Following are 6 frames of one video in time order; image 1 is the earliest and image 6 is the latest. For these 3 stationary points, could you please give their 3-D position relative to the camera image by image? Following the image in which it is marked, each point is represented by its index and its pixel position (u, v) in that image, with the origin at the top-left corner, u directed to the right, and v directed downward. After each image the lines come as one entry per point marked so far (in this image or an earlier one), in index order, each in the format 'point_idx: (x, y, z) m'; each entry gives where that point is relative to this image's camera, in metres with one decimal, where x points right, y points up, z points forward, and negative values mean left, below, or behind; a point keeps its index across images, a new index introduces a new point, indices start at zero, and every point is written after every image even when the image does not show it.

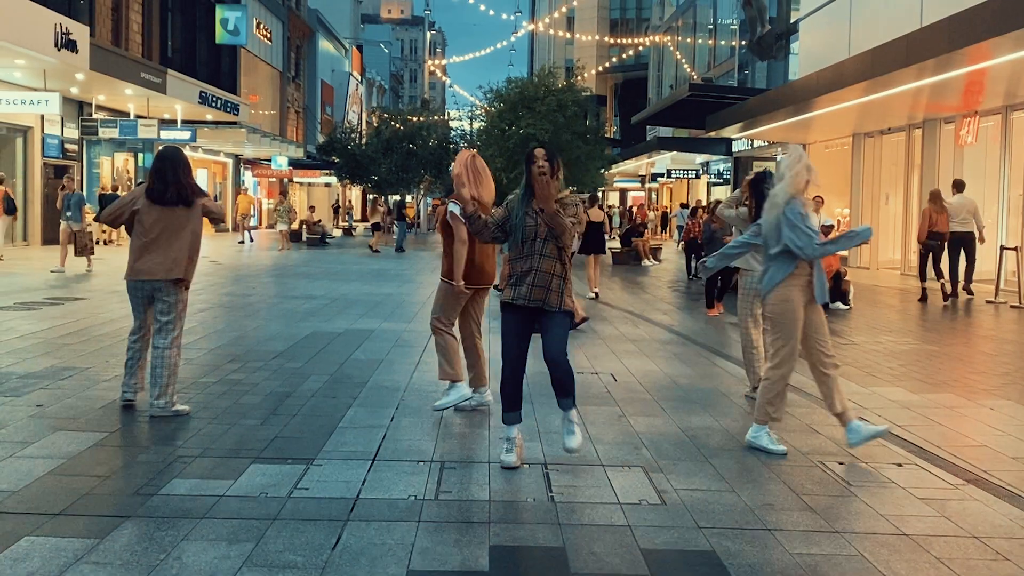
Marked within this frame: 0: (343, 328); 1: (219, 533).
0: (-2.6, -0.6, +10.0) m
1: (-1.7, -1.4, +3.8) m
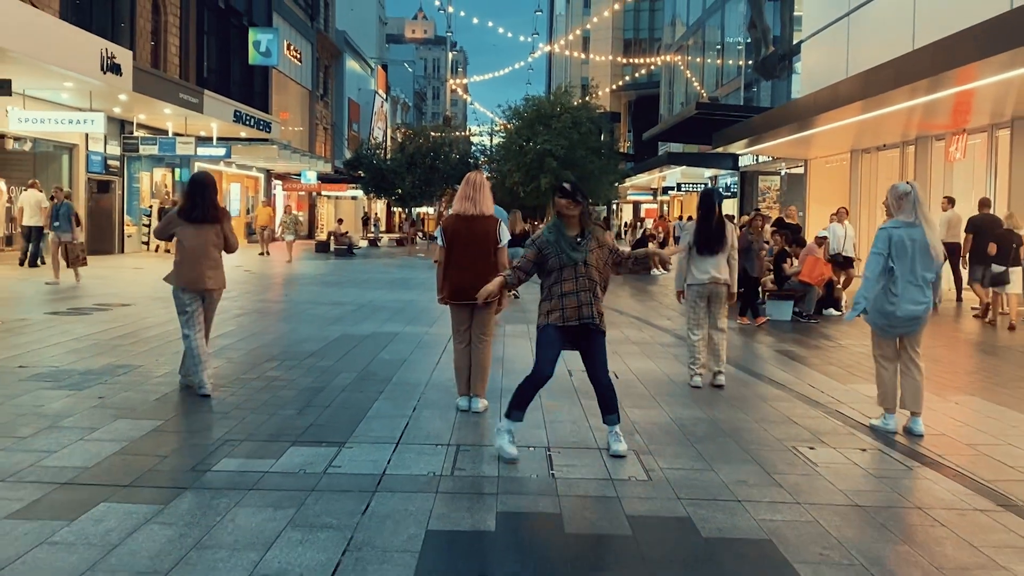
0: (-2.3, -0.7, +10.7) m
1: (-1.7, -1.5, +4.4) m
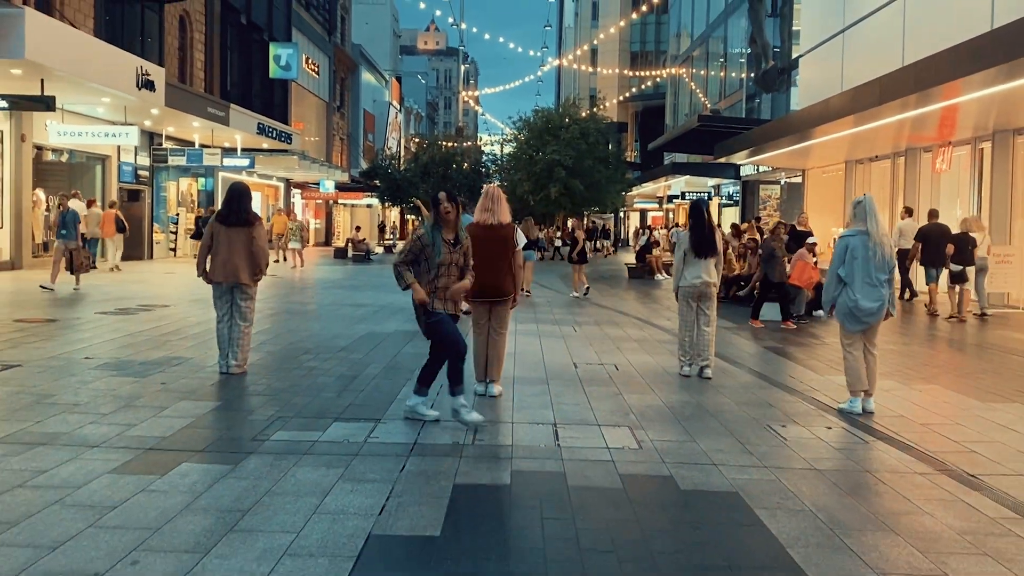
0: (-2.1, -0.7, +11.6) m
1: (-1.6, -1.4, +5.3) m
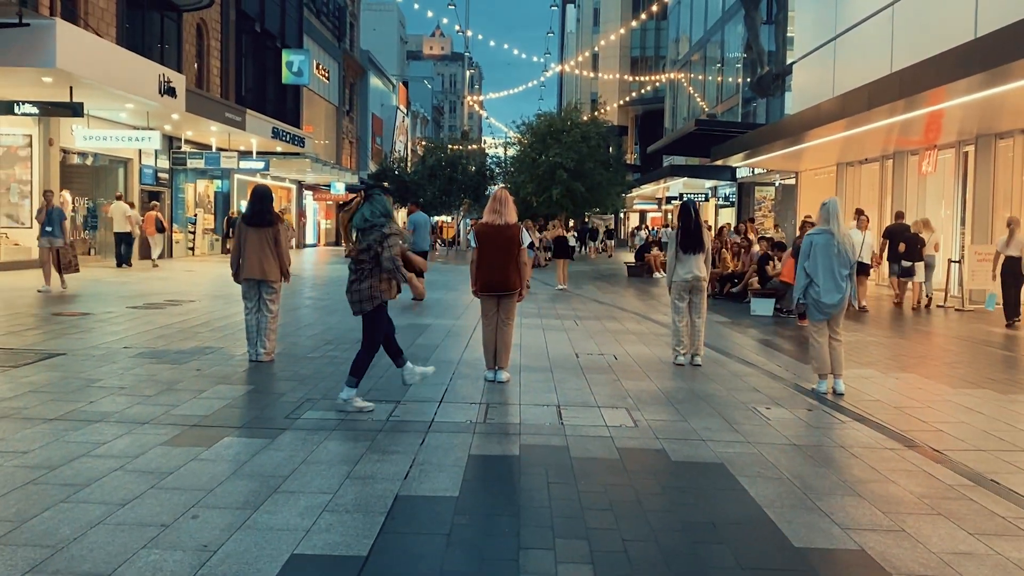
0: (-2.0, -0.7, +12.2) m
1: (-1.5, -1.4, +6.0) m
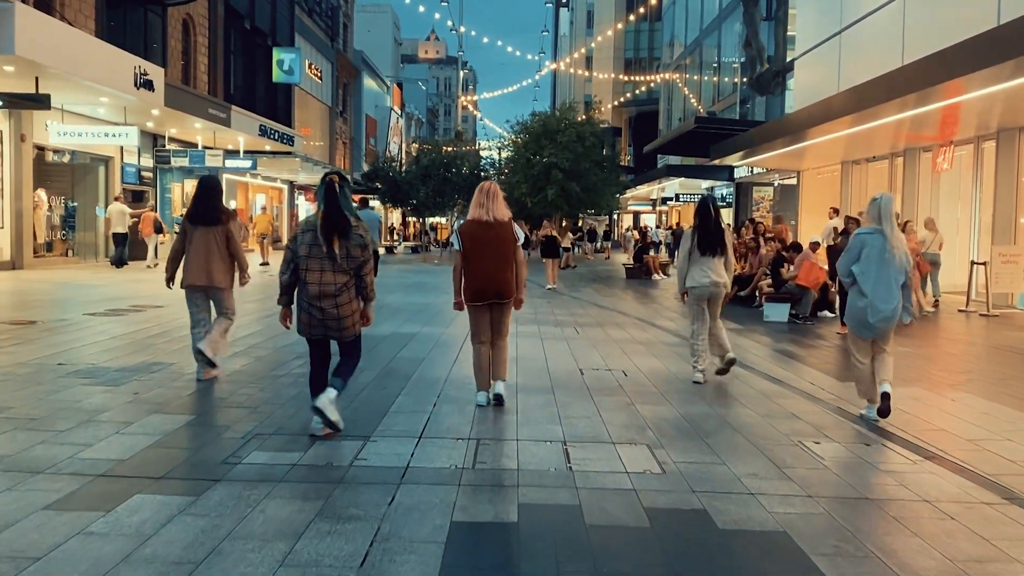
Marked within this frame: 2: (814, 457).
0: (-2.0, -0.8, +10.9) m
1: (-1.5, -1.4, +4.6) m
2: (+2.7, -1.5, +5.8) m
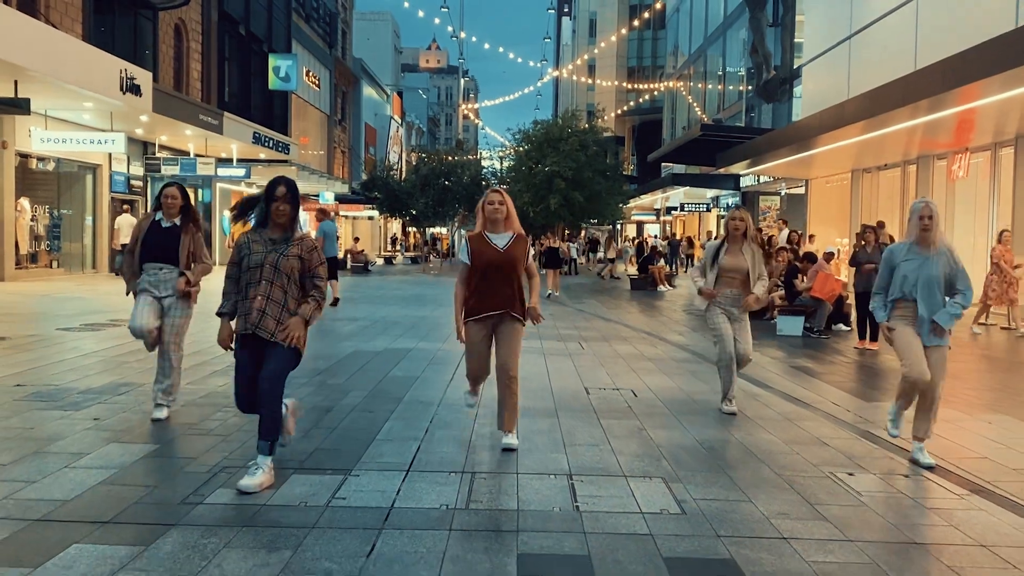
0: (-2.0, -1.0, +10.3) m
1: (-1.5, -1.5, +4.0) m
2: (+2.7, -1.6, +5.2) m
